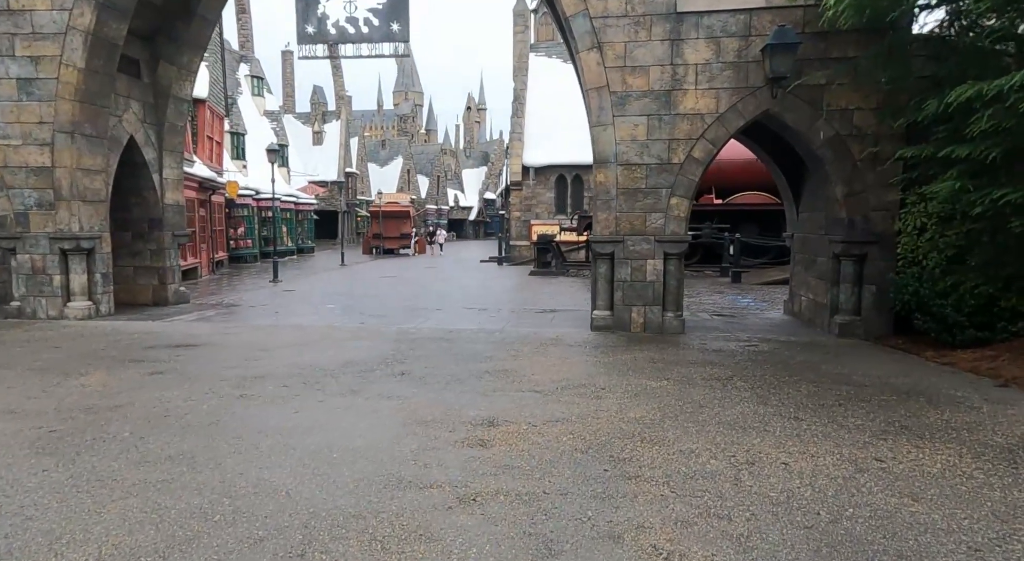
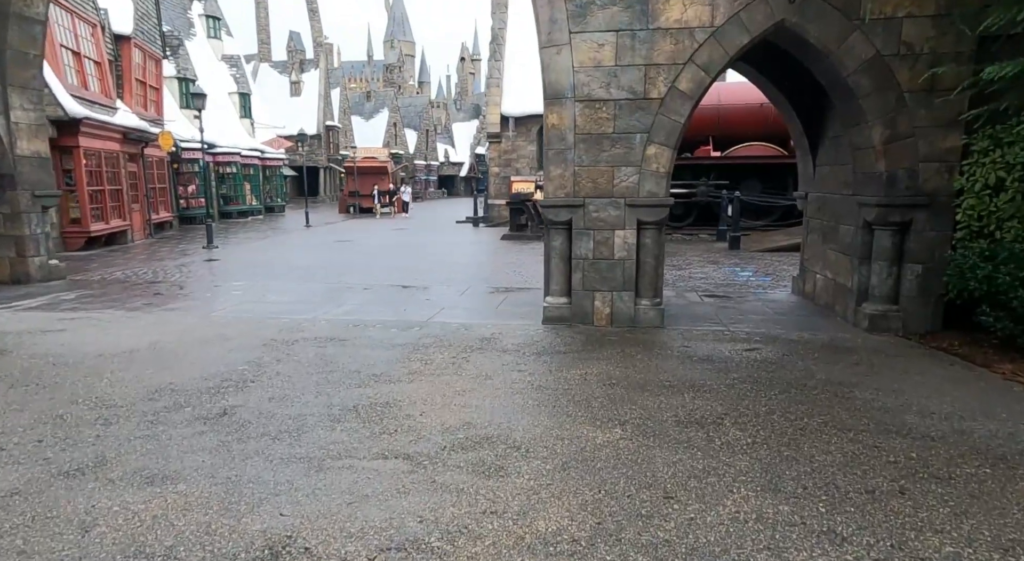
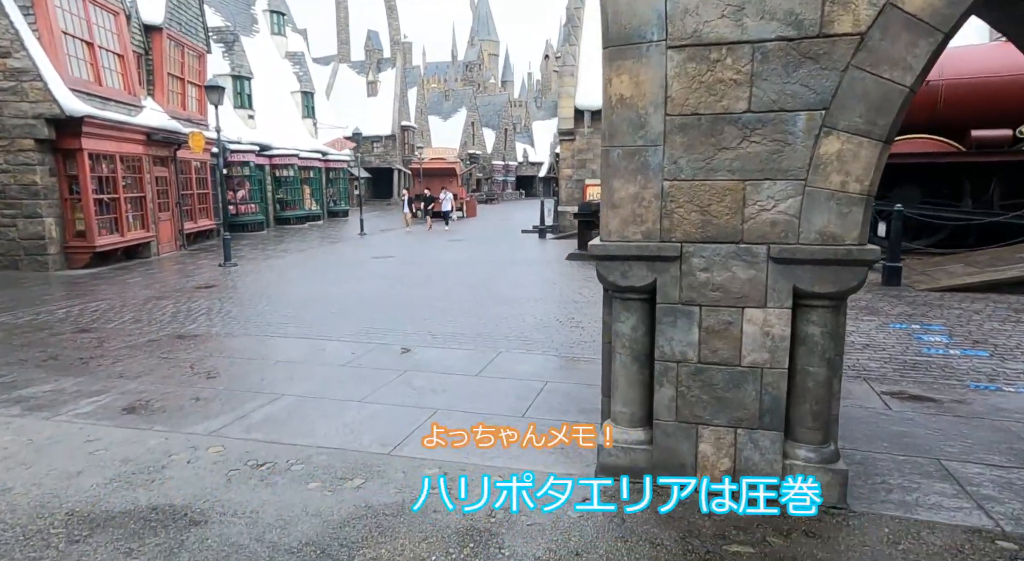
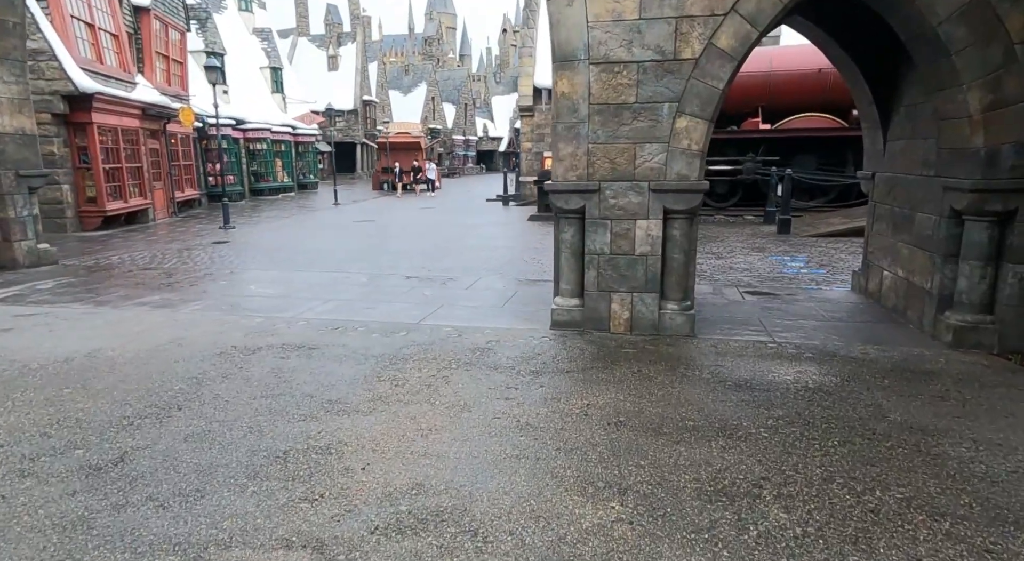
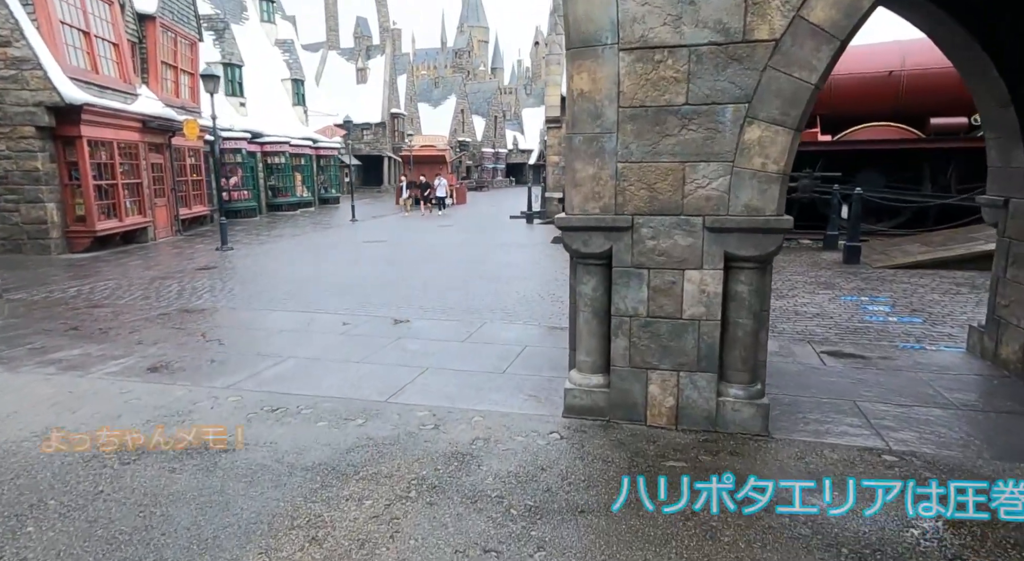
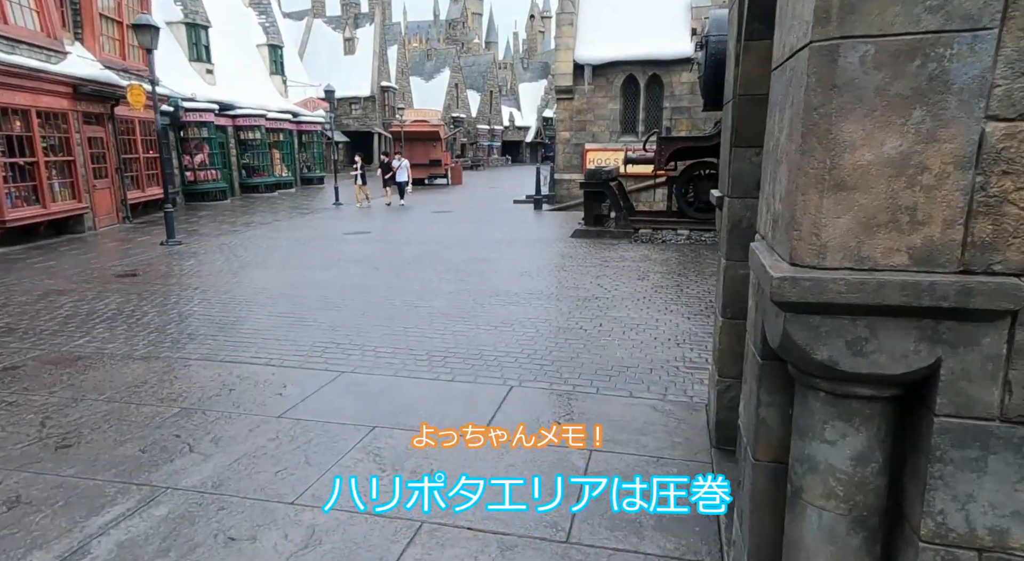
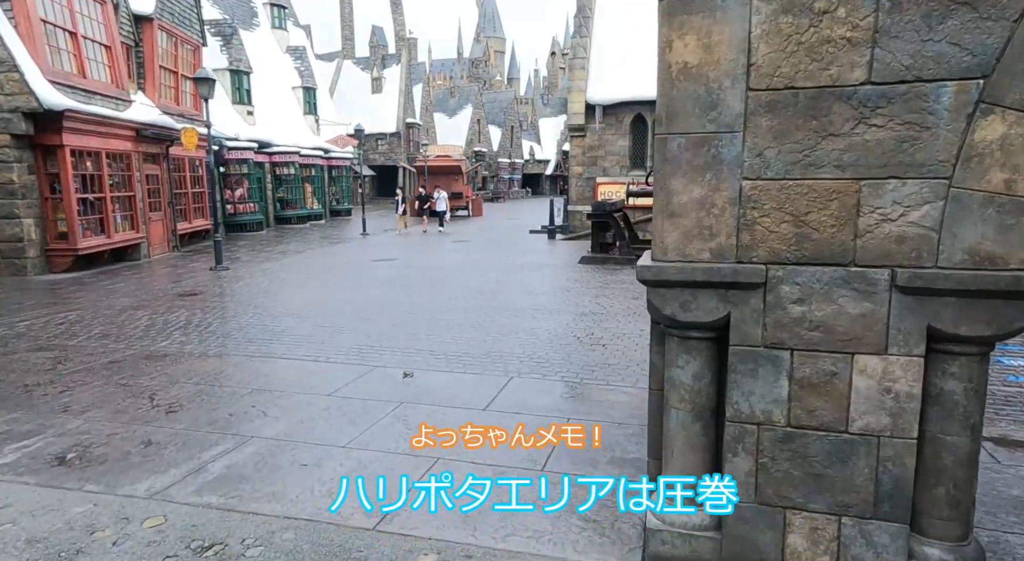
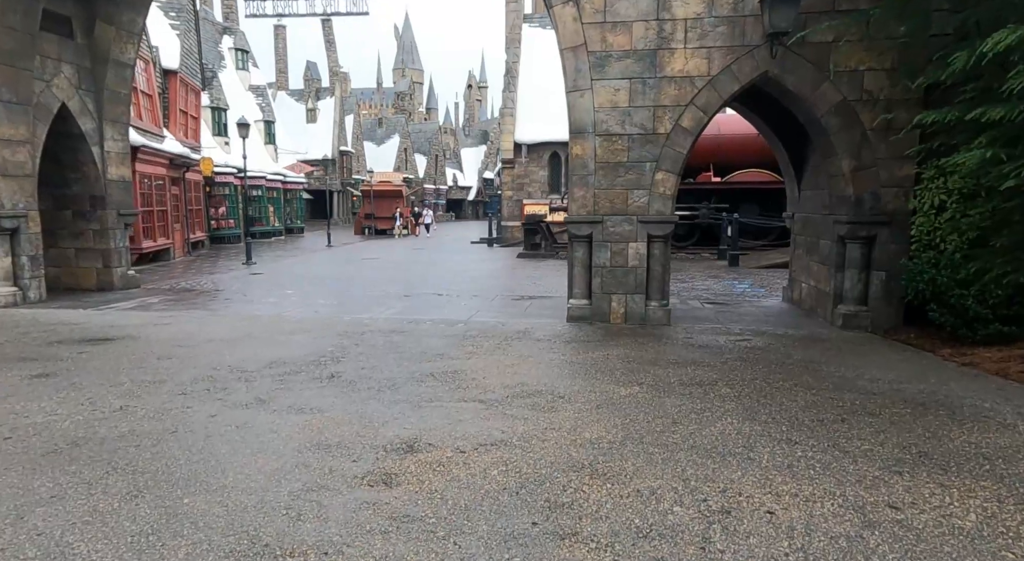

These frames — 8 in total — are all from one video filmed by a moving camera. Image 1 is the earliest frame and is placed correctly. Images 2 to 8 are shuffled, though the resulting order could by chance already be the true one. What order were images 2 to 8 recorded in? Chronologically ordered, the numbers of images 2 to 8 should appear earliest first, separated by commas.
8, 2, 4, 5, 3, 7, 6
